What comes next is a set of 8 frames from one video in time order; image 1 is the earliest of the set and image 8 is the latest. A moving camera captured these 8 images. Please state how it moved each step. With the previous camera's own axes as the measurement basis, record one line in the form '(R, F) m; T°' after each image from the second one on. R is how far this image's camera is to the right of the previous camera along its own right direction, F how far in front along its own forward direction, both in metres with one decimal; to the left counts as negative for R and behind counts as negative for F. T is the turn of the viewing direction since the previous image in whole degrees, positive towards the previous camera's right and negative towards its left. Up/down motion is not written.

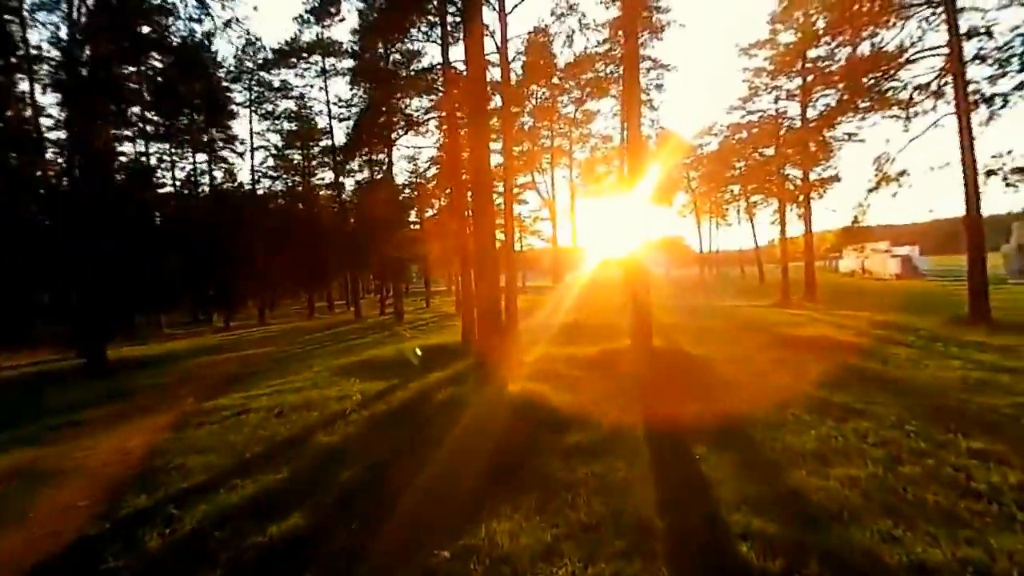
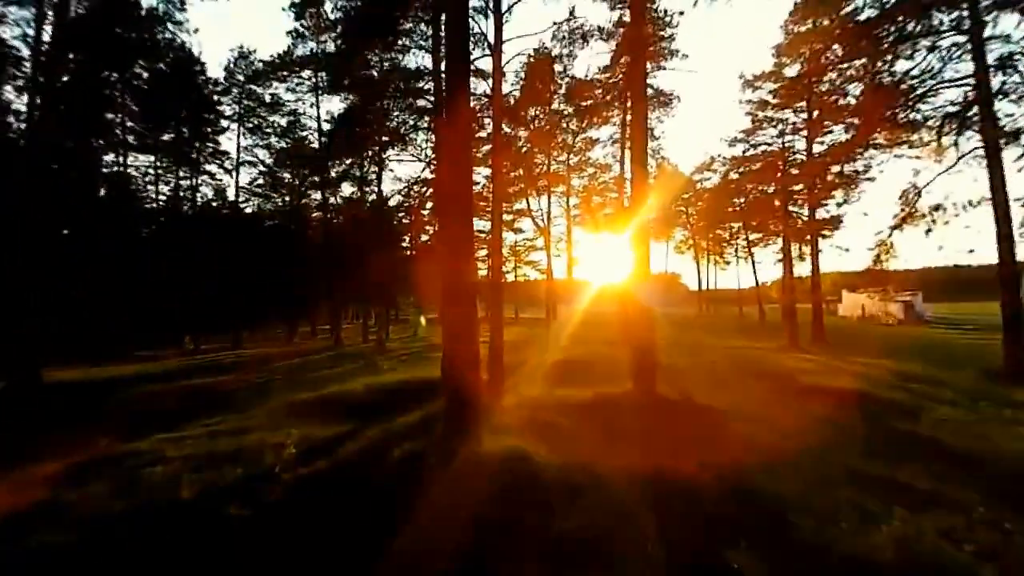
(+0.2, +2.1) m; +1°
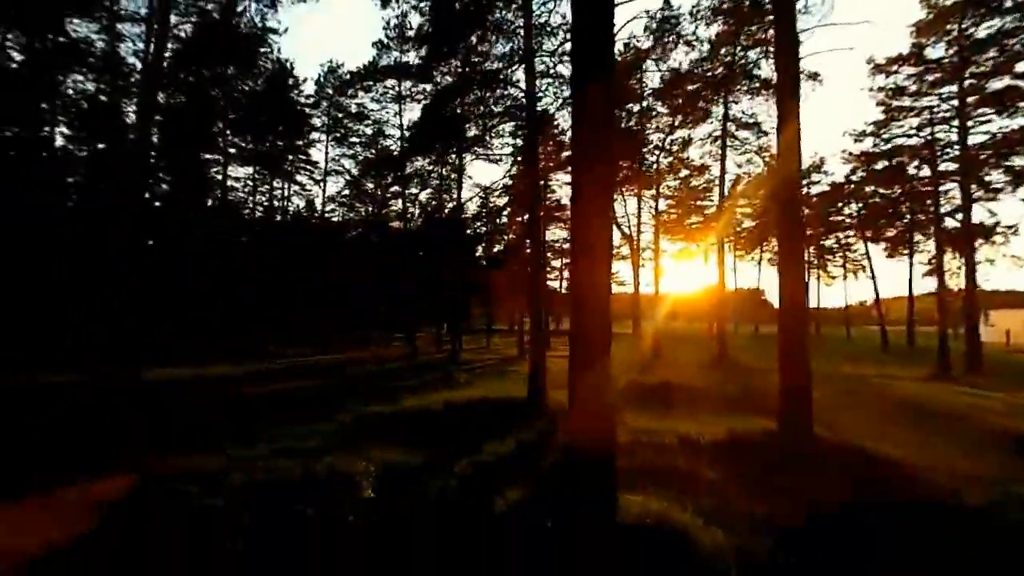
(-1.1, +2.2) m; -8°
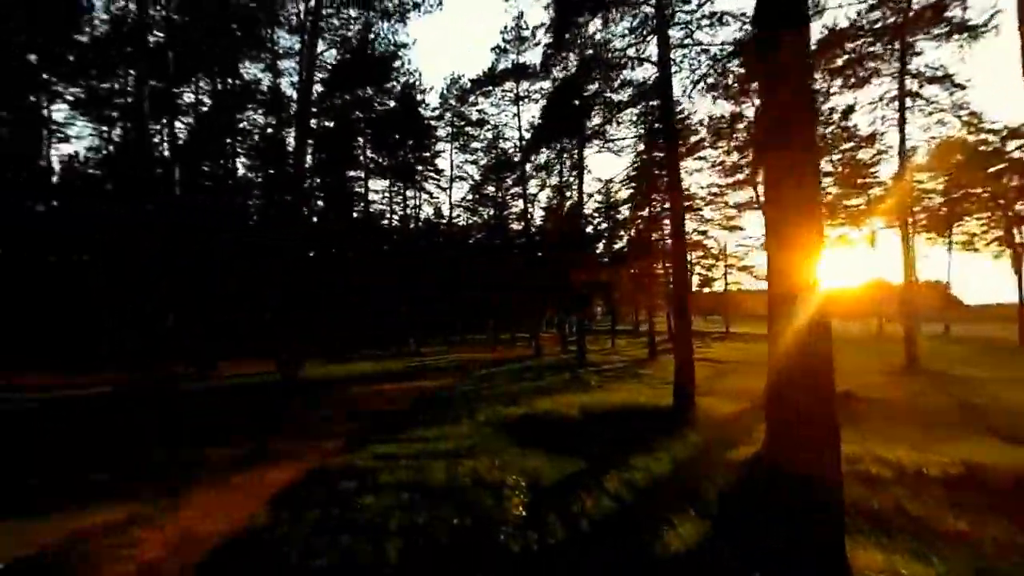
(-0.6, +0.9) m; -14°
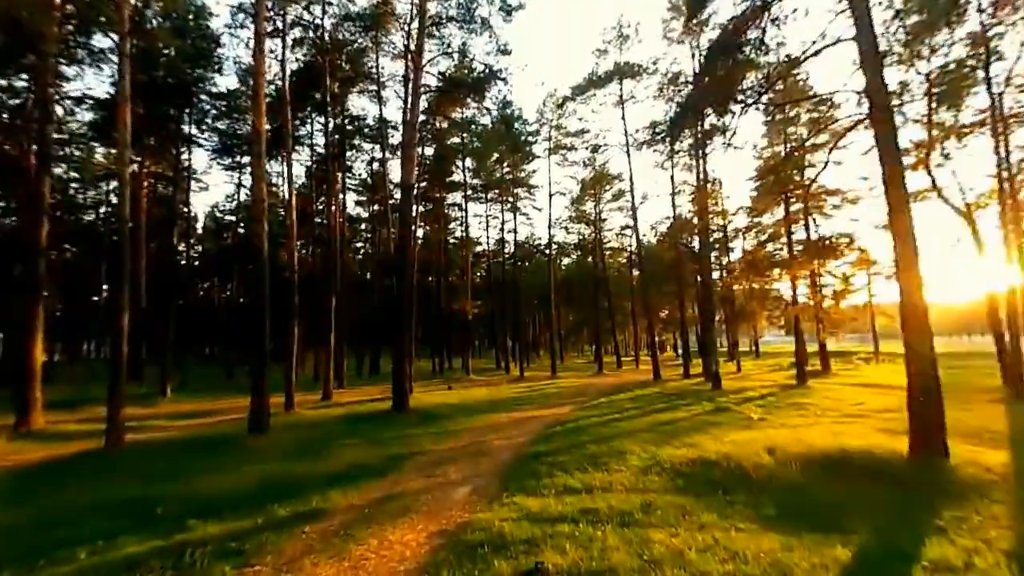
(-1.6, +2.3) m; -11°
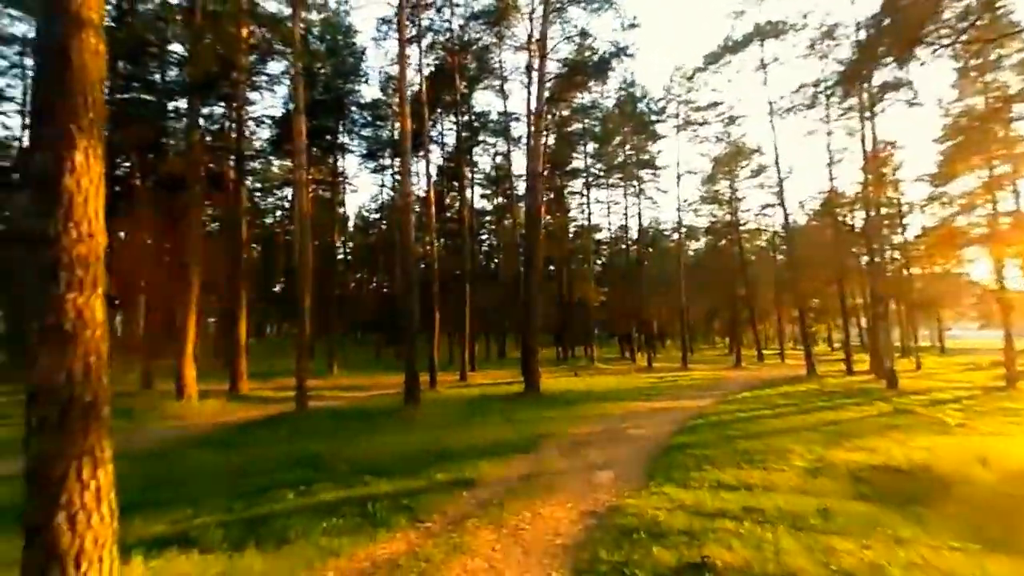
(-0.5, 0.0) m; -15°
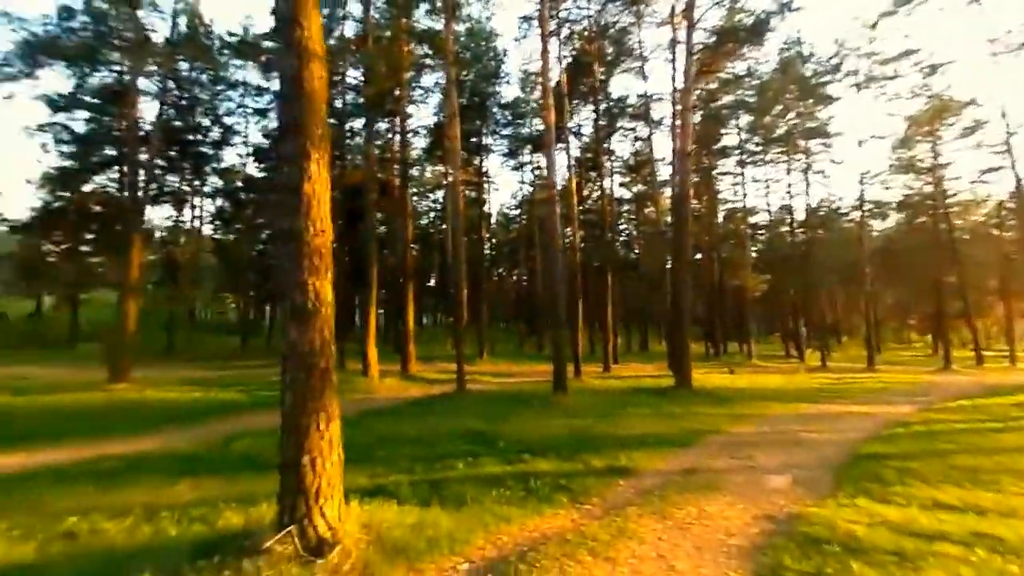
(-0.3, -0.1) m; -17°
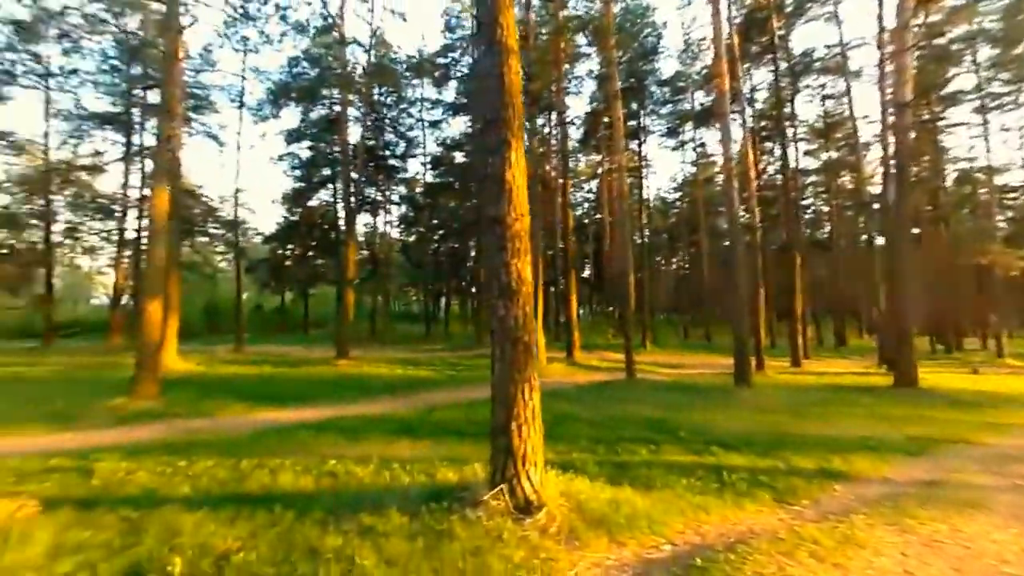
(-0.5, -0.1) m; -19°
